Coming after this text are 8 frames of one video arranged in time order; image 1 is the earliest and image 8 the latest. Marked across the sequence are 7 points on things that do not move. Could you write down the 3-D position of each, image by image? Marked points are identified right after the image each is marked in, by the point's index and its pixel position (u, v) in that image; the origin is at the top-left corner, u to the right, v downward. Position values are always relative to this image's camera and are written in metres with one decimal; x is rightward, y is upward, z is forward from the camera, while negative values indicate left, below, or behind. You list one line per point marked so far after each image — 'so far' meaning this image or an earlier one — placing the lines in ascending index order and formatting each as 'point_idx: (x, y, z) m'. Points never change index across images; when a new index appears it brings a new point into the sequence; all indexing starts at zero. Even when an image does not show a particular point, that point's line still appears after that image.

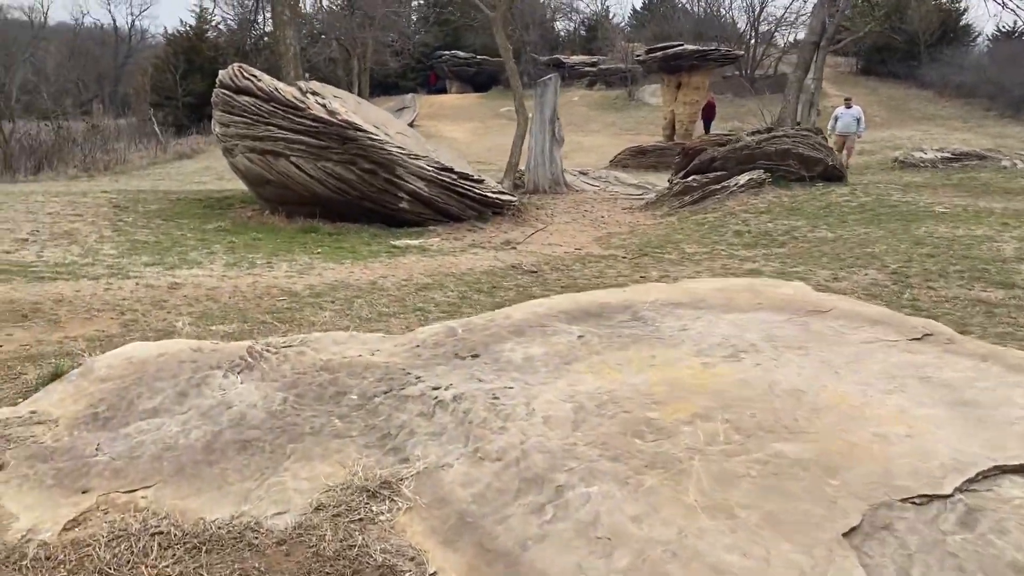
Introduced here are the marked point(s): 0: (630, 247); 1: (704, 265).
0: (+1.0, +0.3, +7.2) m
1: (+1.3, +0.2, +6.0) m
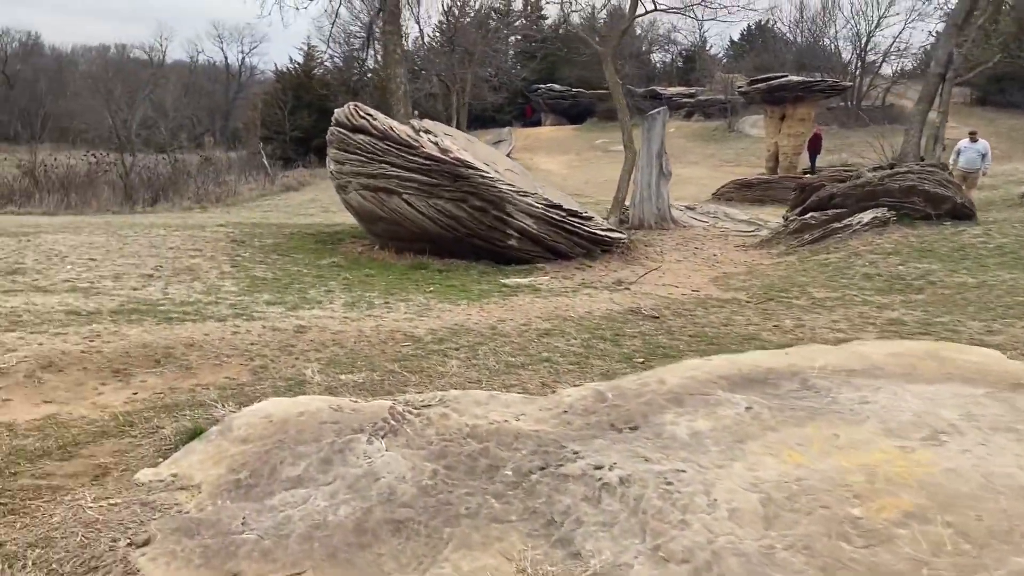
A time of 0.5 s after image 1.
0: (+1.9, 0.0, +6.9) m
1: (+2.1, -0.2, +5.7) m
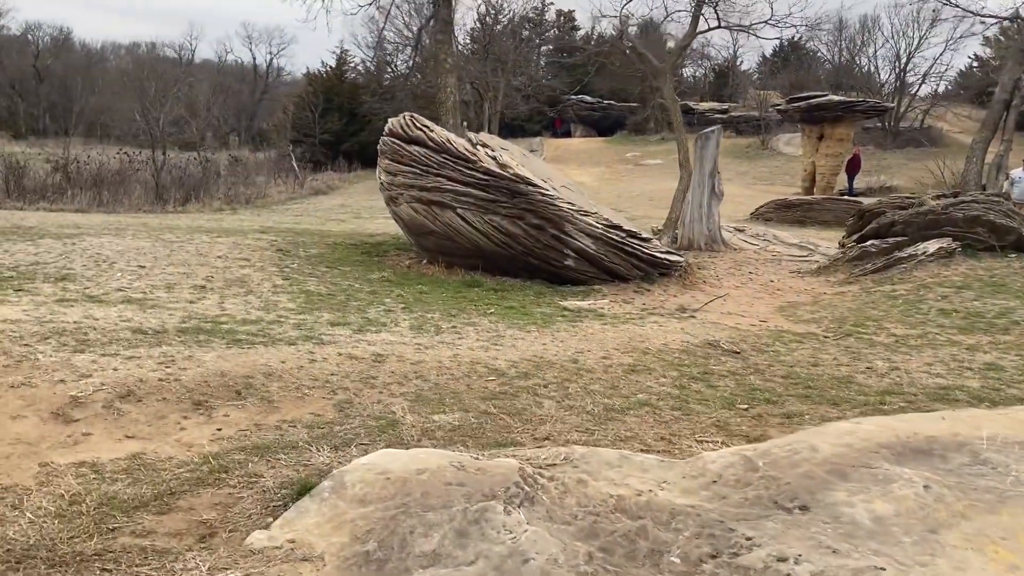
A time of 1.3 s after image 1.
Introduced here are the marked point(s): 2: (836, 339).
0: (+2.4, -0.3, +6.6) m
1: (+2.6, -0.4, +5.4) m
2: (+2.2, -0.3, +5.9) m
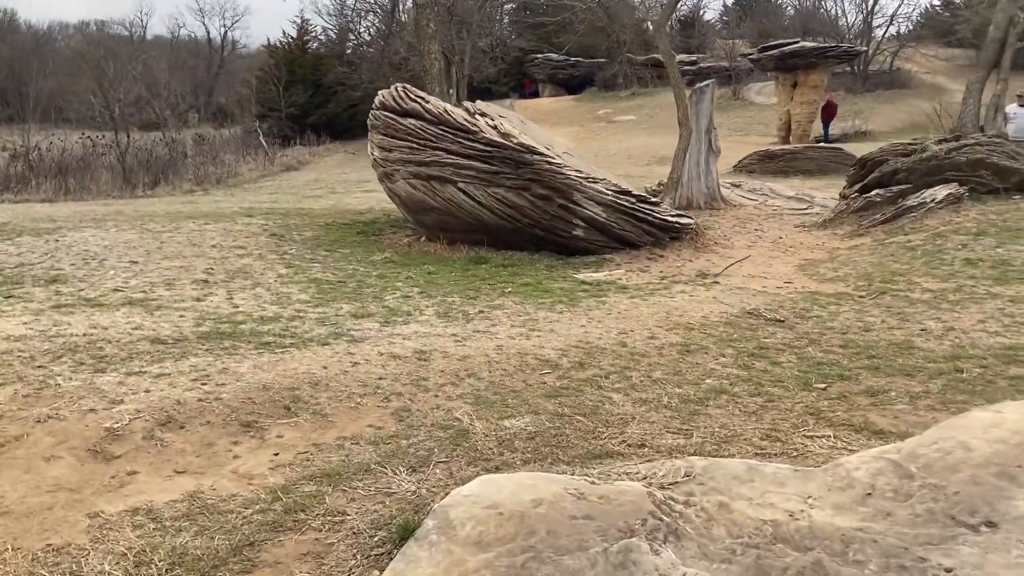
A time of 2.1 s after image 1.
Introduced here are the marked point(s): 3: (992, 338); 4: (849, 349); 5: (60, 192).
0: (+2.5, 0.0, +6.4) m
1: (+2.8, -0.1, +5.2) m
2: (+2.4, -0.1, +5.7) m
3: (+2.5, -0.3, +4.4) m
4: (+1.7, -0.3, +4.2) m
5: (-6.8, +1.5, +13.2) m
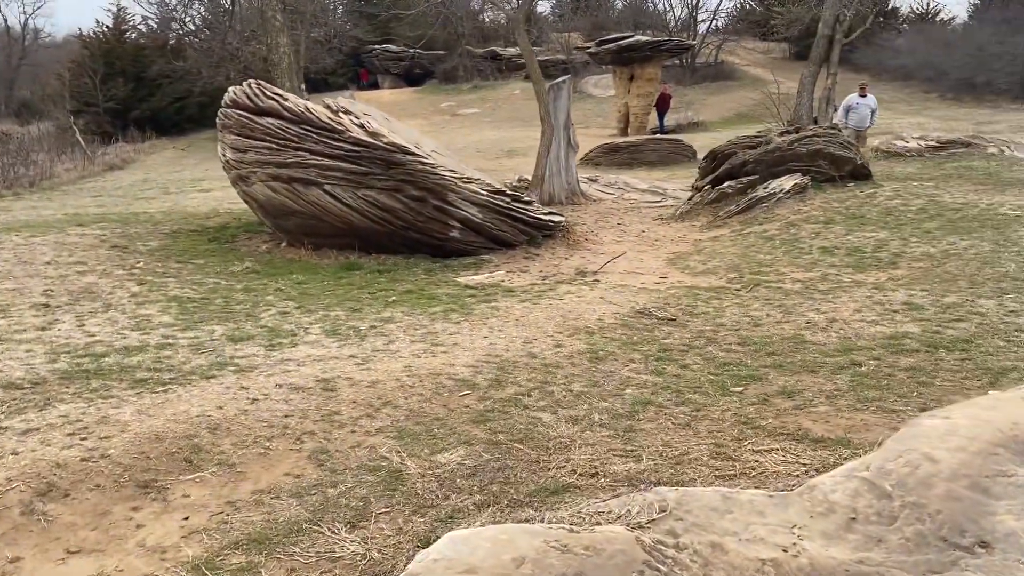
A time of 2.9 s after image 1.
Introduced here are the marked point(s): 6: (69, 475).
0: (+1.6, +0.1, +6.6) m
1: (+2.1, -0.1, +5.4) m
2: (+1.6, 0.0, +5.9) m
3: (+1.9, -0.2, +4.6) m
4: (+1.2, -0.3, +4.3) m
5: (-8.9, +1.1, +11.6) m
6: (-1.3, -0.5, +2.5) m
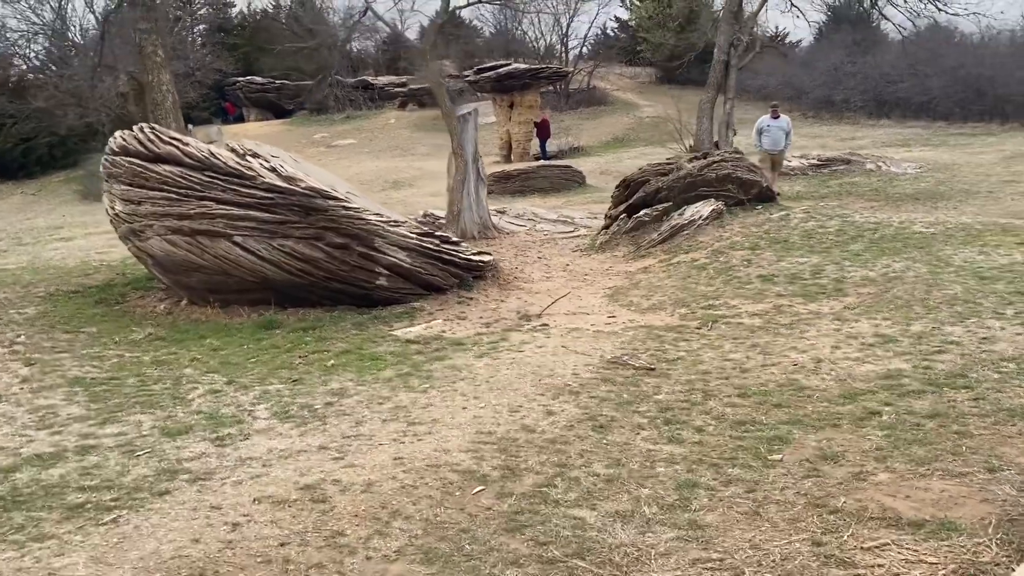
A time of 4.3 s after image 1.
0: (+1.2, -0.2, +6.4) m
1: (+1.8, -0.3, +5.3) m
2: (+1.3, -0.3, +5.7) m
3: (+1.8, -0.4, +4.5) m
4: (+1.1, -0.5, +4.0) m
5: (-9.9, +0.1, +9.9) m
6: (-1.1, -0.8, +1.9) m
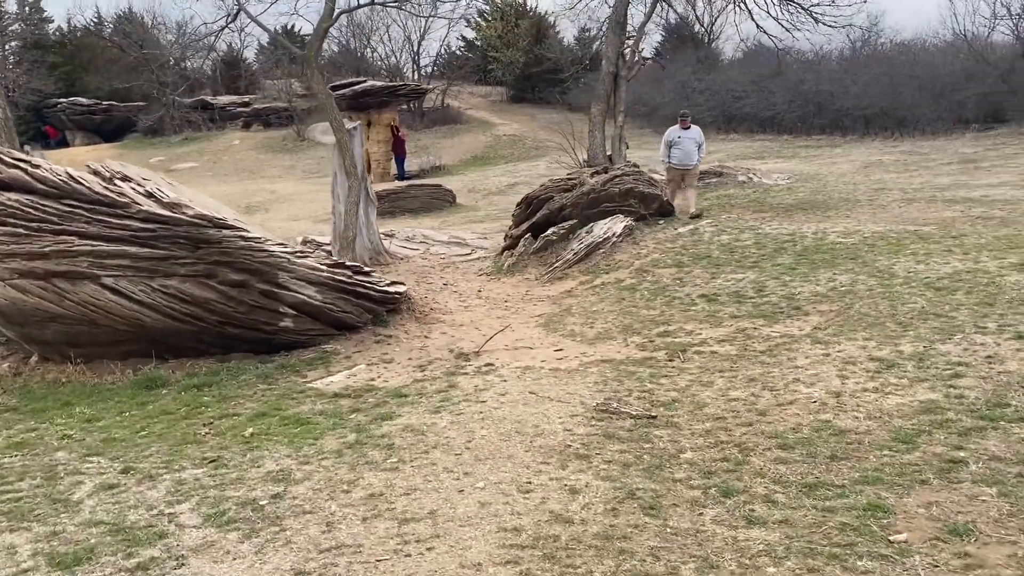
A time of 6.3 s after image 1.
0: (+0.8, -0.4, +5.7) m
1: (+1.6, -0.4, +4.8) m
2: (+1.0, -0.4, +5.0) m
3: (+1.7, -0.5, +3.9) m
4: (+1.1, -0.6, +3.4) m
5: (-10.8, -0.7, +7.3) m
6: (-0.6, -1.0, +0.9) m
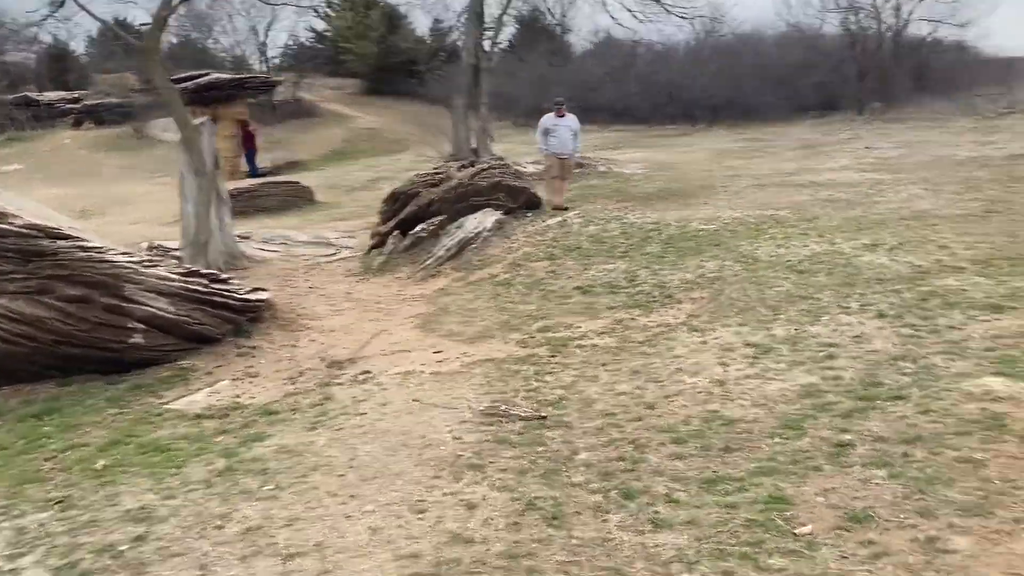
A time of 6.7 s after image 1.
0: (0.0, -0.3, +5.6) m
1: (+0.9, -0.3, +4.8) m
2: (+0.3, -0.4, +5.0) m
3: (+1.2, -0.5, +4.0) m
4: (+0.7, -0.6, +3.4) m
5: (-11.7, -1.2, +5.3) m
6: (-0.6, -1.1, +0.6) m
